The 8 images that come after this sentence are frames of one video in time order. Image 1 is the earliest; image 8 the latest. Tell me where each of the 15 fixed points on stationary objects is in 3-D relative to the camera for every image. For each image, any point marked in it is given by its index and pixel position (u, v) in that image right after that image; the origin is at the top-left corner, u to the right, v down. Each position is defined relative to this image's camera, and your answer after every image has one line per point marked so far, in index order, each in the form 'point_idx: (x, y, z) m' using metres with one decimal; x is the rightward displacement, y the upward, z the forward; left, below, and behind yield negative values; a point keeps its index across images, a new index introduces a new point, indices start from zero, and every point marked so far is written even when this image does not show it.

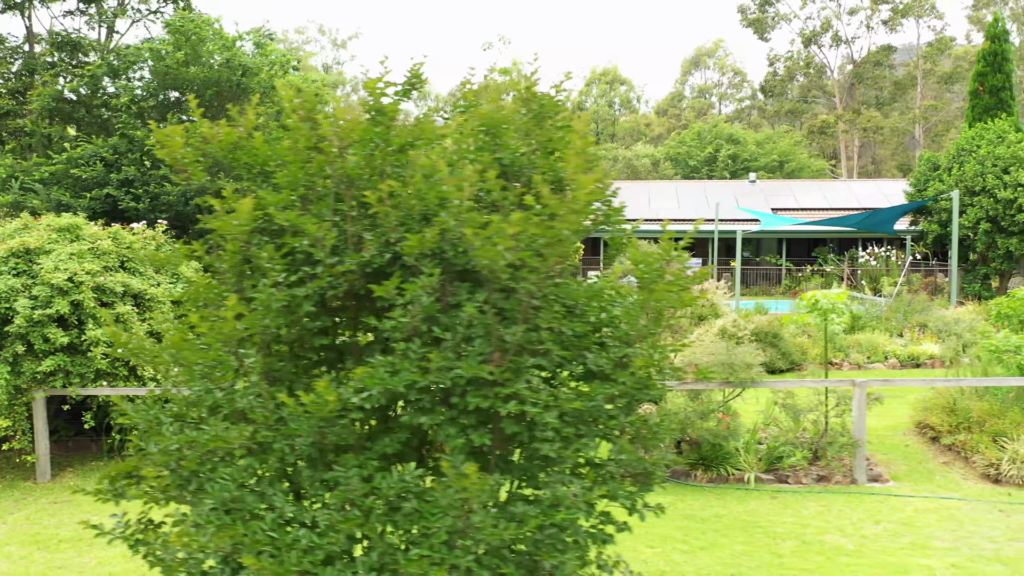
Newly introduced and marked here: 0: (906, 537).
0: (+2.4, -1.5, +4.9) m
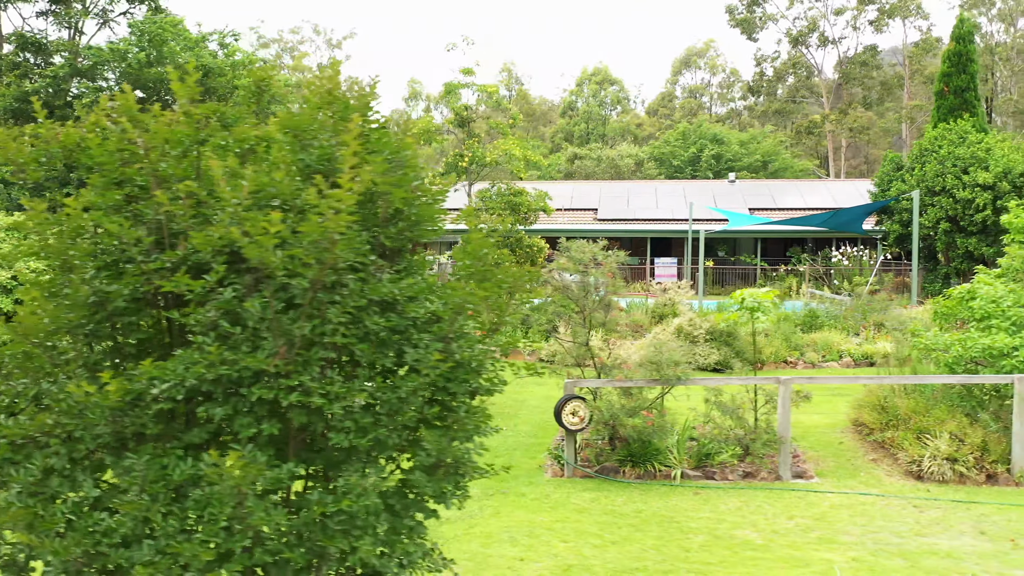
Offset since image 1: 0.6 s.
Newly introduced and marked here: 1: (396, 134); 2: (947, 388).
0: (+1.9, -1.5, +5.0) m
1: (-0.3, +0.5, +2.4) m
2: (+3.3, -0.8, +6.2) m
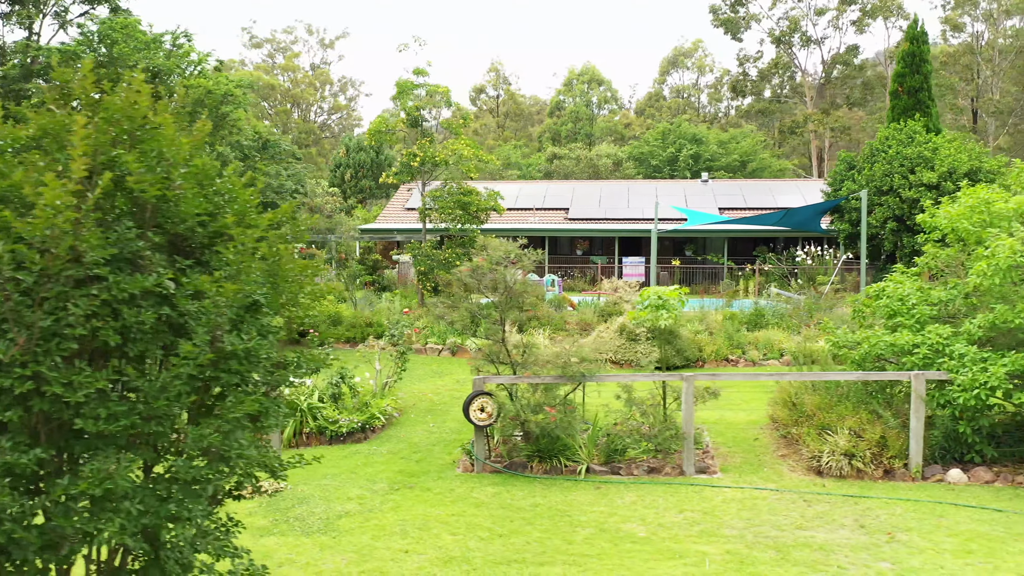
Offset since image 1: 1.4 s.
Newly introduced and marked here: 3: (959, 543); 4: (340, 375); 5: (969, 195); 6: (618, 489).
0: (+1.2, -1.5, +5.1) m
1: (-1.1, +0.5, +2.5) m
2: (+2.6, -0.8, +6.3) m
3: (+2.6, -1.5, +4.7) m
4: (-1.6, -0.8, +7.3) m
5: (+3.5, +0.7, +6.3) m
6: (+0.8, -1.4, +5.8) m
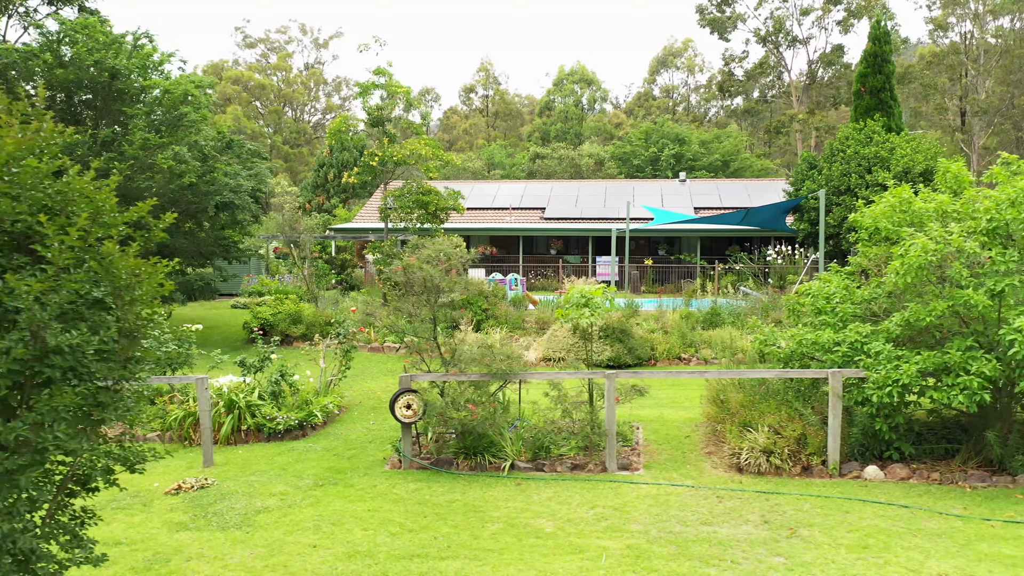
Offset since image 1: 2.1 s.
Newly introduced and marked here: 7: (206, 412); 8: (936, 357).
0: (+0.6, -1.5, +5.1) m
1: (-1.6, +0.5, +2.5) m
2: (+2.1, -0.7, +6.4) m
3: (+2.1, -1.5, +4.8) m
4: (-2.1, -0.8, +7.4) m
5: (+3.0, +0.7, +6.3) m
6: (+0.2, -1.4, +5.8) m
7: (-2.5, -1.0, +6.5) m
8: (+2.9, -0.5, +5.6) m
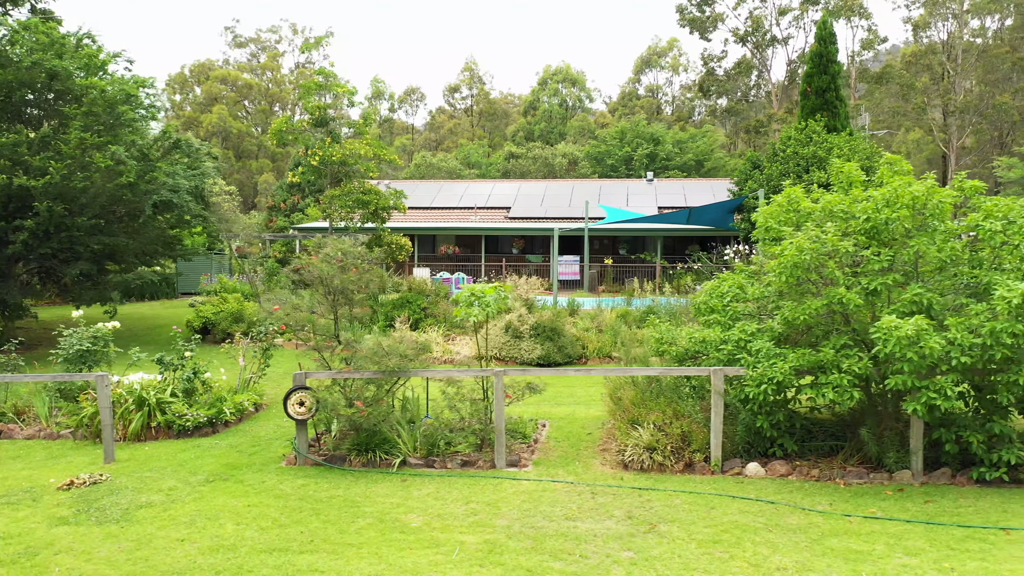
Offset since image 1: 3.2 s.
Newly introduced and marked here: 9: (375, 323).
0: (-0.2, -1.5, +5.2) m
1: (-2.5, +0.5, +2.6) m
2: (+1.2, -0.7, +6.4) m
3: (+1.2, -1.5, +4.9) m
4: (-3.0, -0.8, +7.5) m
5: (+2.1, +0.7, +6.4) m
6: (-0.7, -1.4, +5.9) m
7: (-3.3, -1.0, +6.6) m
8: (+2.1, -0.5, +5.6) m
9: (-1.8, -0.5, +10.5) m
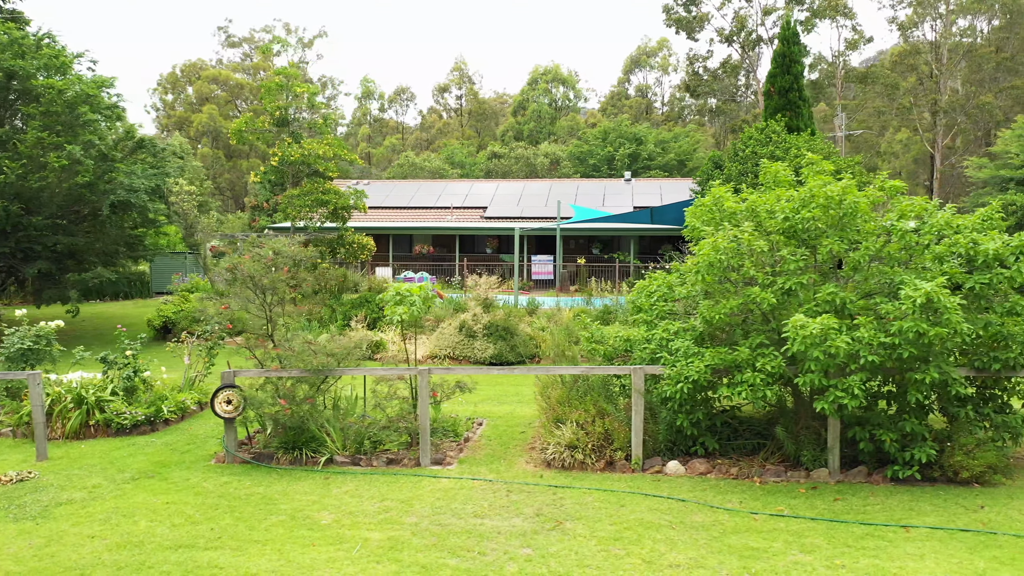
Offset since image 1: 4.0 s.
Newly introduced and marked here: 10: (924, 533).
0: (-0.8, -1.5, +5.2) m
1: (-3.1, +0.5, +2.7) m
2: (+0.7, -0.7, +6.5) m
3: (+0.6, -1.5, +4.9) m
4: (-3.6, -0.8, +7.5) m
5: (+1.6, +0.7, +6.4) m
6: (-1.2, -1.4, +5.9) m
7: (-3.9, -1.0, +6.6) m
8: (+1.5, -0.5, +5.7) m
9: (-2.4, -0.5, +10.5) m
10: (+2.4, -1.5, +4.8) m
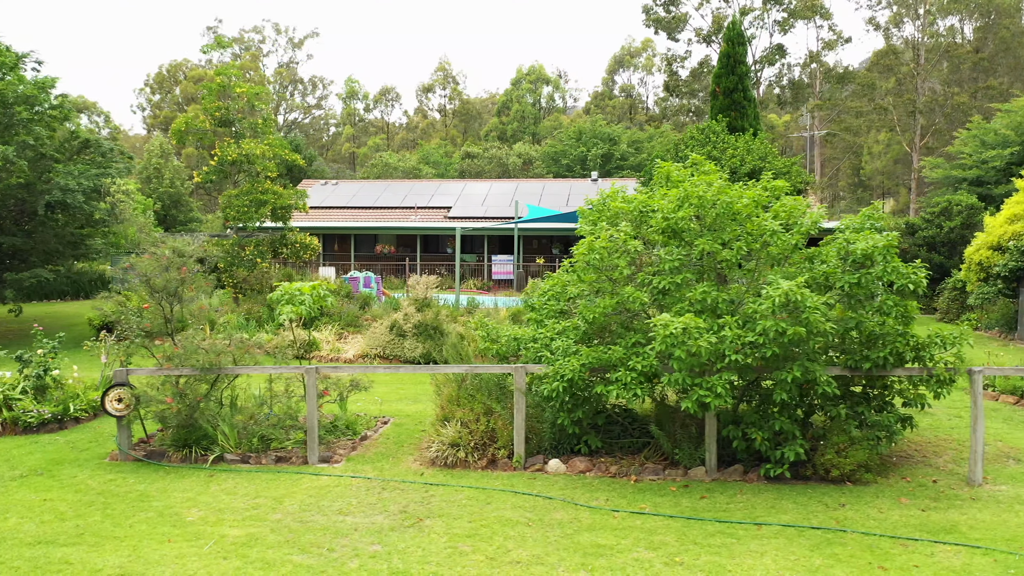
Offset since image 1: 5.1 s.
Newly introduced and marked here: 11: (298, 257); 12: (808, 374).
0: (-1.7, -1.5, +5.3) m
1: (-3.9, +0.5, +2.7) m
2: (-0.2, -0.7, +6.5) m
3: (-0.3, -1.5, +4.9) m
4: (-4.4, -0.7, +7.6) m
5: (+0.7, +0.8, +6.5) m
6: (-2.1, -1.4, +6.0) m
7: (-4.8, -1.0, +6.7) m
8: (+0.6, -0.5, +5.7) m
9: (-3.2, -0.5, +10.6) m
10: (+1.6, -1.5, +4.8) m
11: (-3.2, +0.5, +12.2) m
12: (+2.0, -0.6, +5.3) m
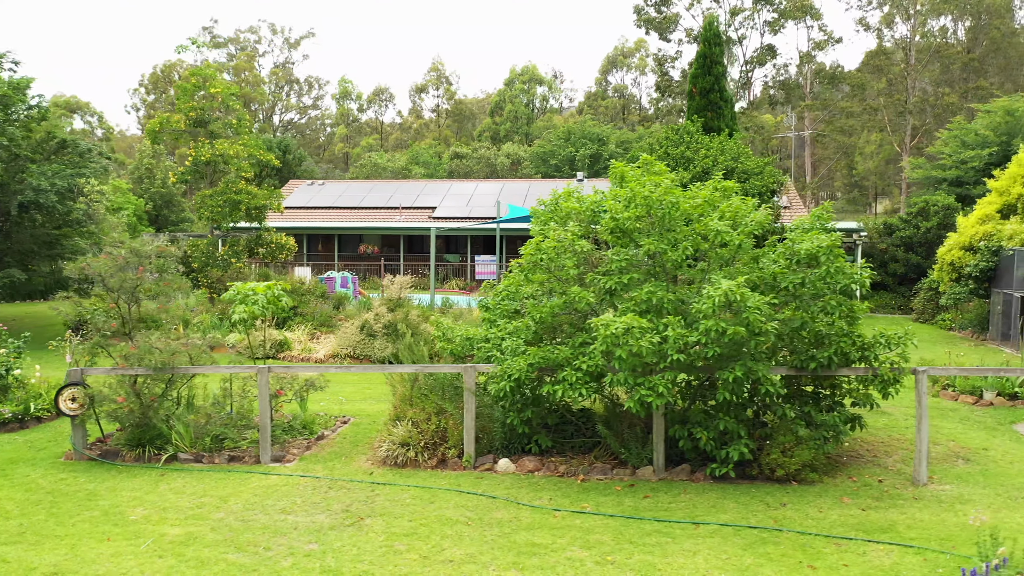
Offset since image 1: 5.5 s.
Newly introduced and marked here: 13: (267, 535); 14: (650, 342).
0: (-2.1, -1.5, +5.3) m
1: (-4.3, +0.5, +2.7) m
2: (-0.6, -0.7, +6.5) m
3: (-0.6, -1.5, +5.0) m
4: (-4.8, -0.7, +7.6) m
5: (+0.3, +0.8, +6.5) m
6: (-2.5, -1.4, +6.0) m
7: (-5.1, -1.0, +6.7) m
8: (+0.3, -0.5, +5.7) m
9: (-3.6, -0.5, +10.6) m
10: (+1.2, -1.5, +4.8) m
11: (-3.6, +0.5, +12.2) m
12: (+1.6, -0.6, +5.3) m
13: (-1.5, -1.5, +4.9) m
14: (+0.9, -0.3, +5.2) m
